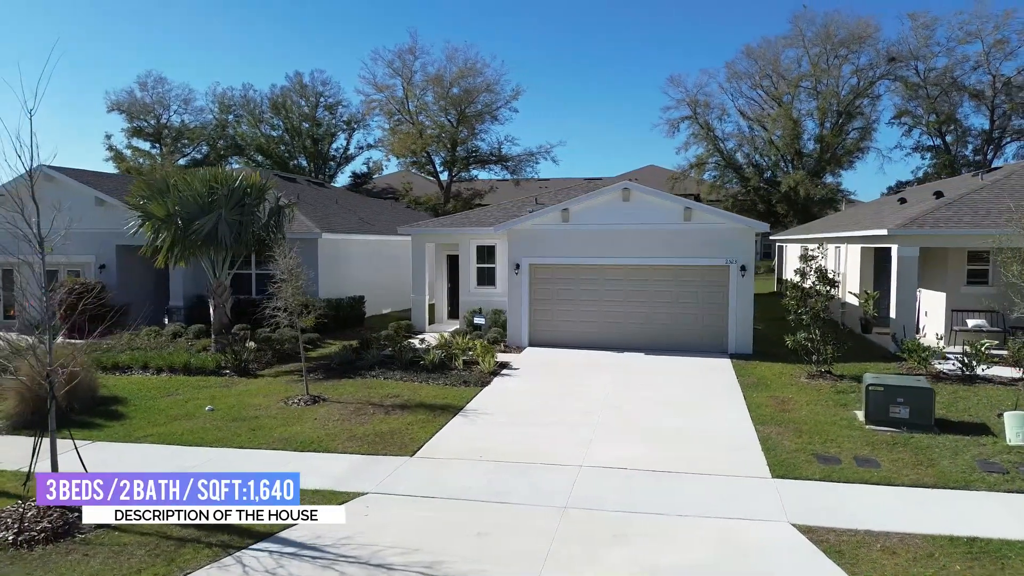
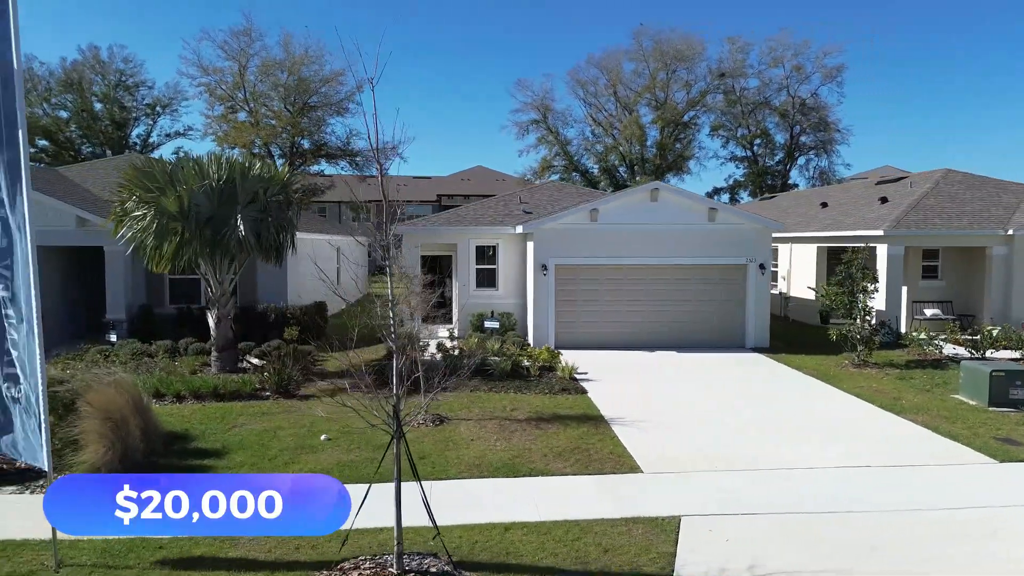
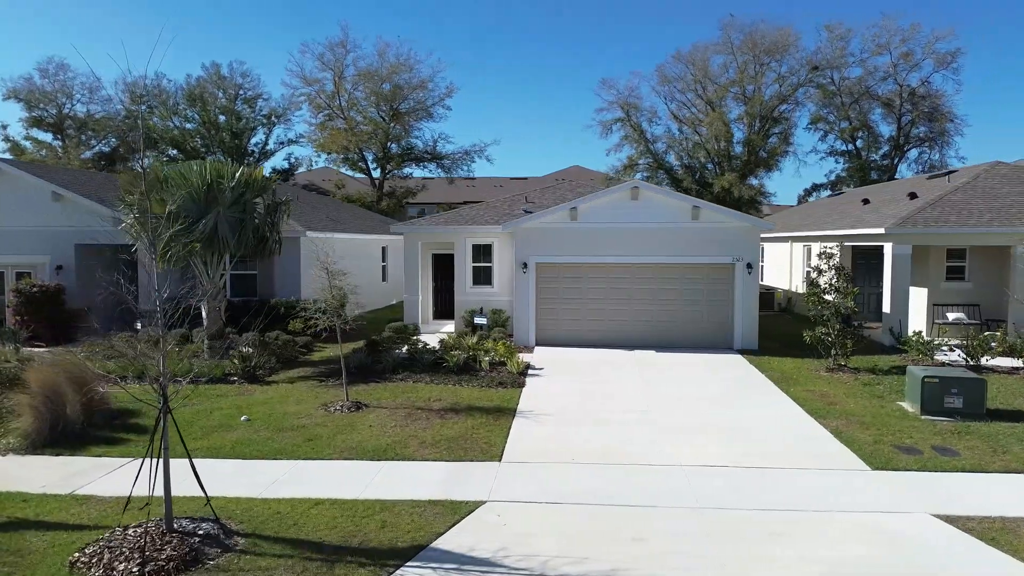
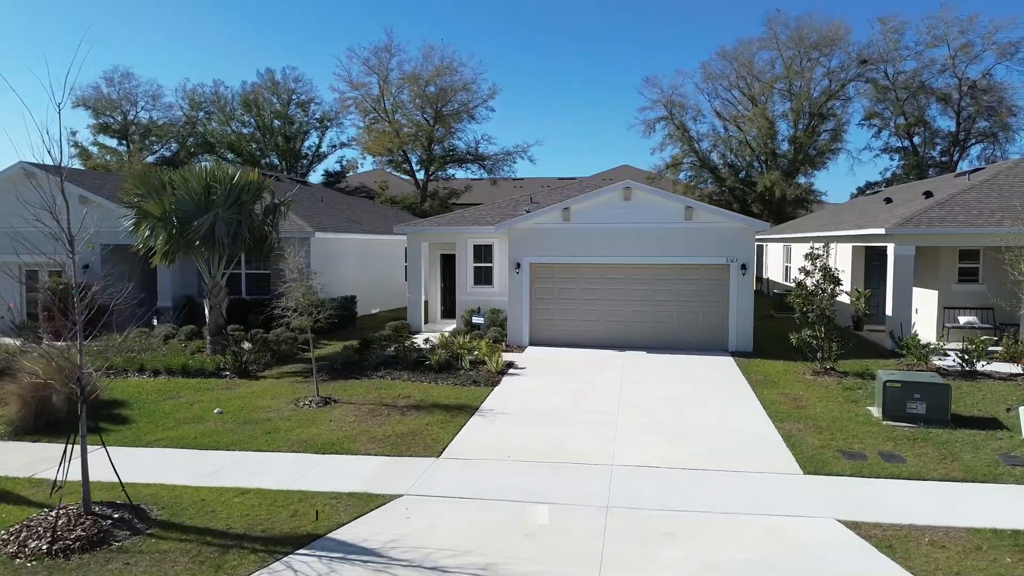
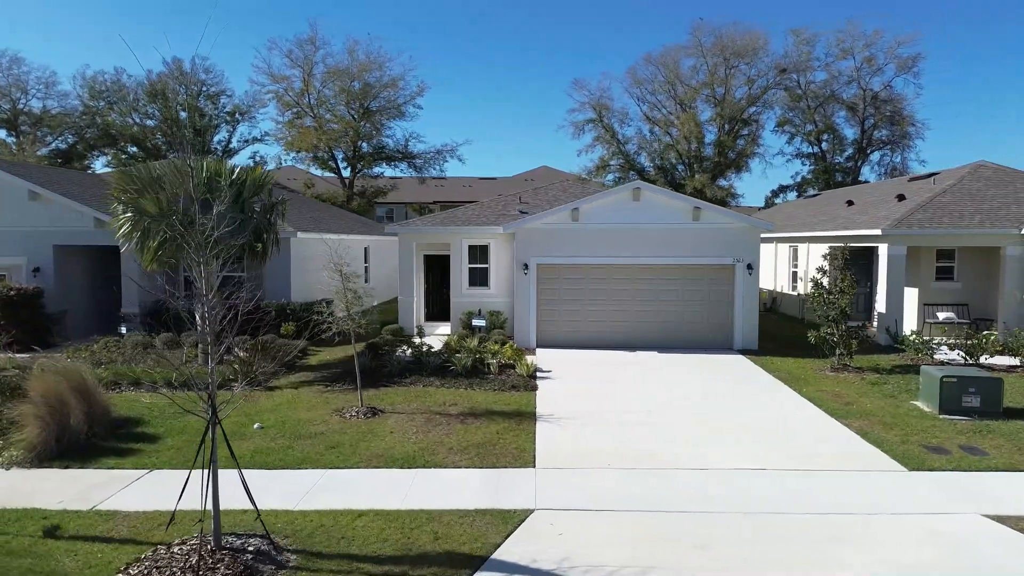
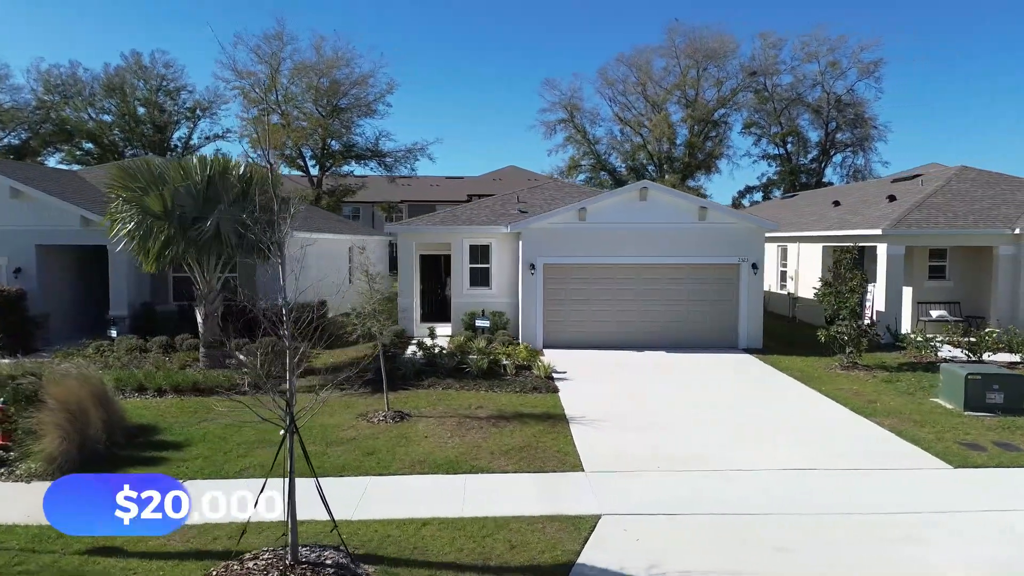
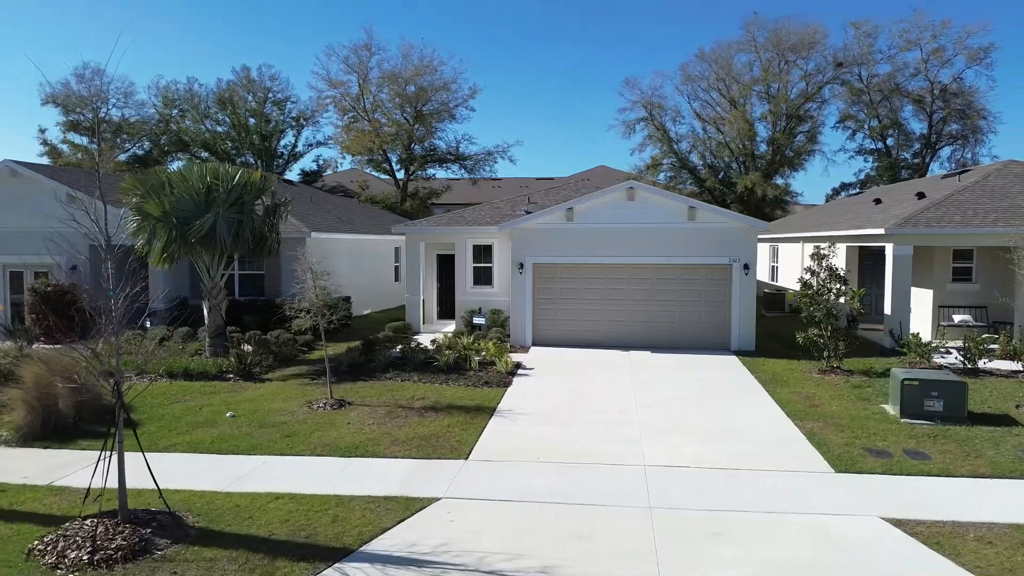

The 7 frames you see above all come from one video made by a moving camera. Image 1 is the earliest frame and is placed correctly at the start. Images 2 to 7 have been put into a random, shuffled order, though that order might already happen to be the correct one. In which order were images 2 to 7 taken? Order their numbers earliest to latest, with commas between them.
4, 7, 3, 5, 6, 2
